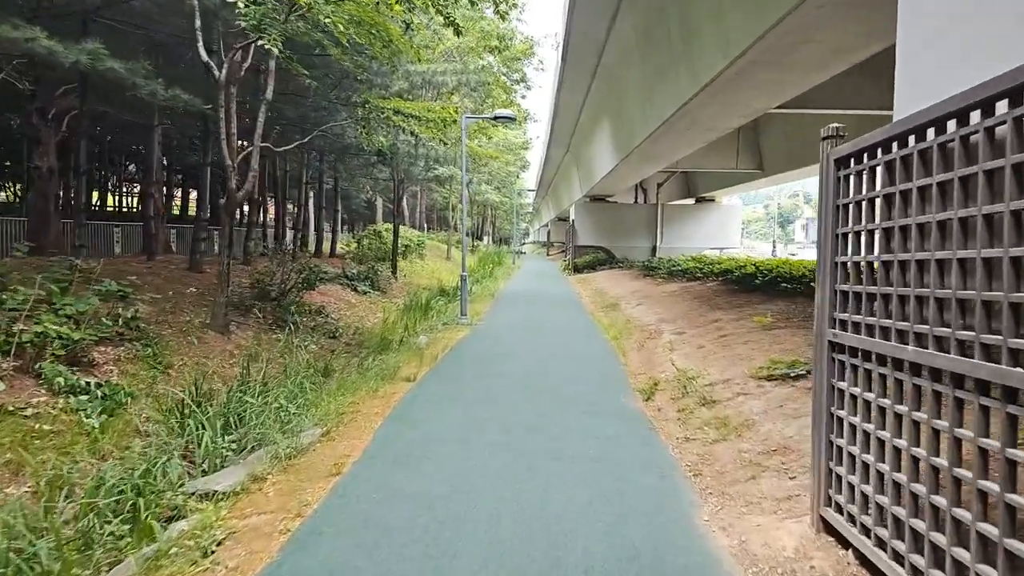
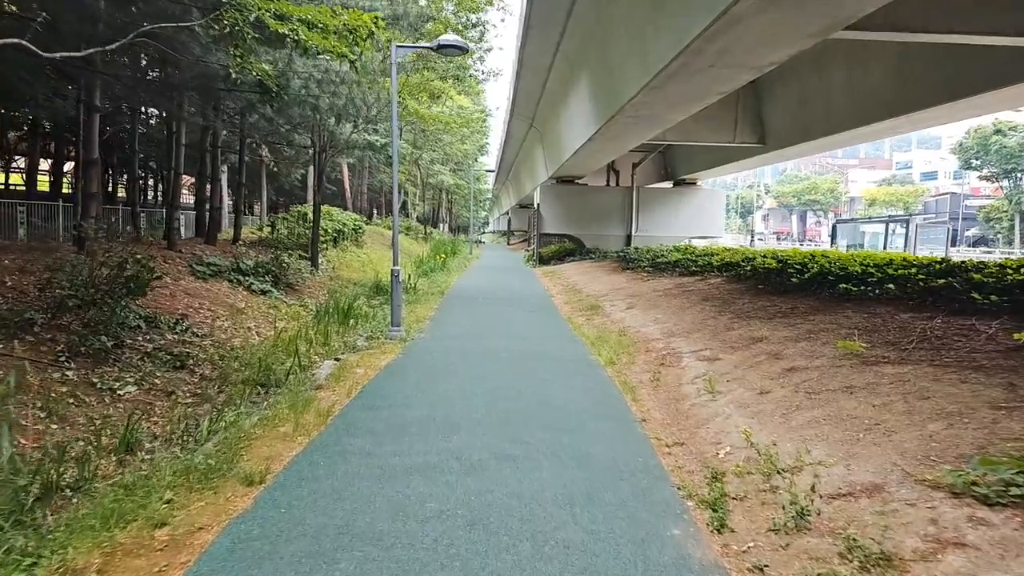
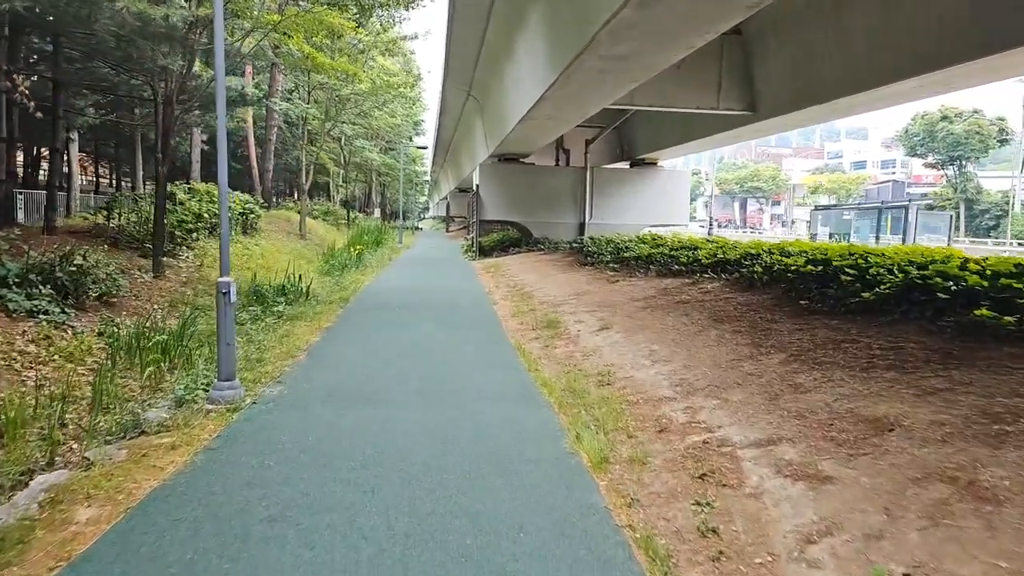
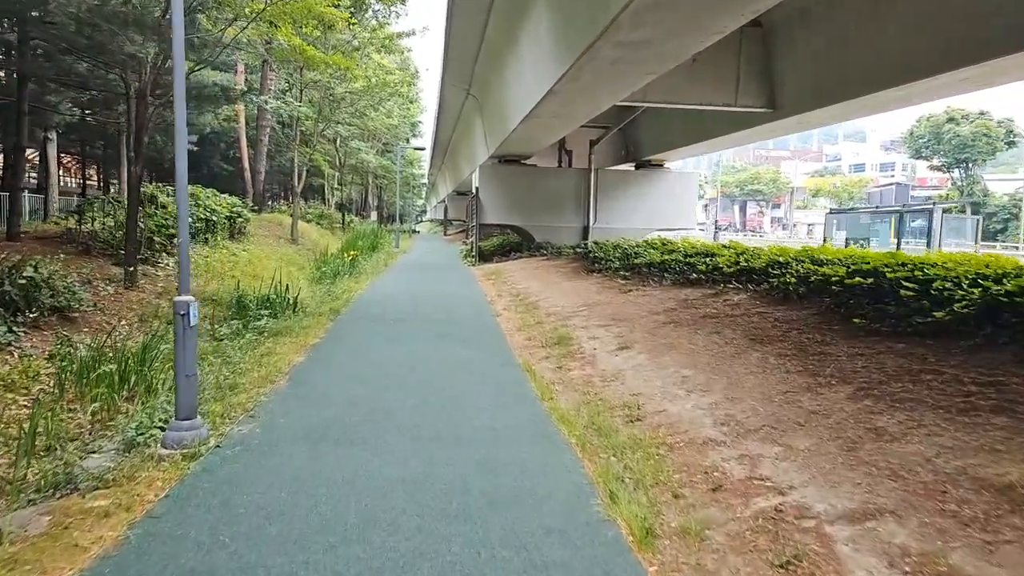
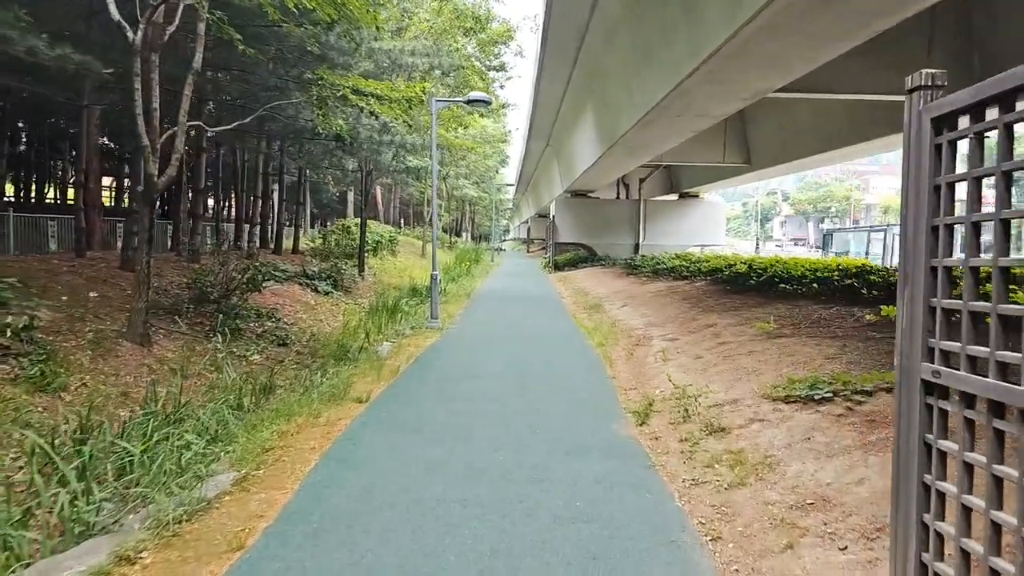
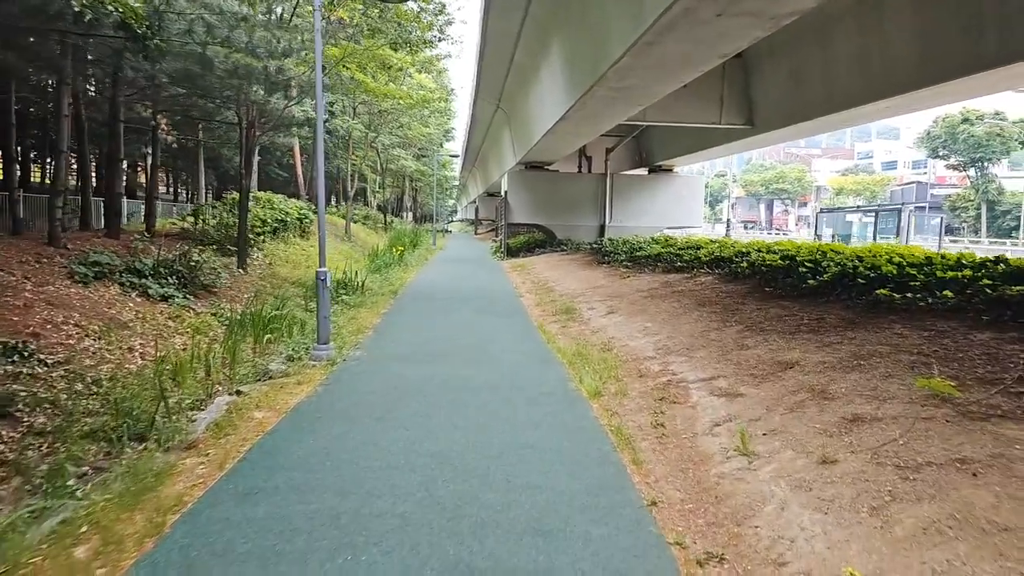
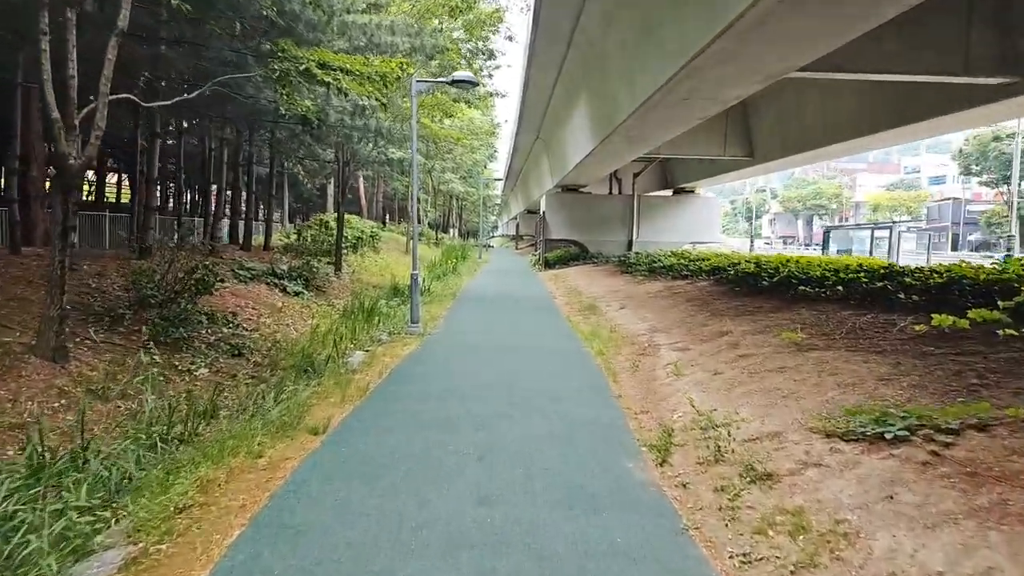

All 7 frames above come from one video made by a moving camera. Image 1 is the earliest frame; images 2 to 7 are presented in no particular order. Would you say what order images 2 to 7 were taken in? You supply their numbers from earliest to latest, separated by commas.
5, 7, 2, 6, 3, 4
